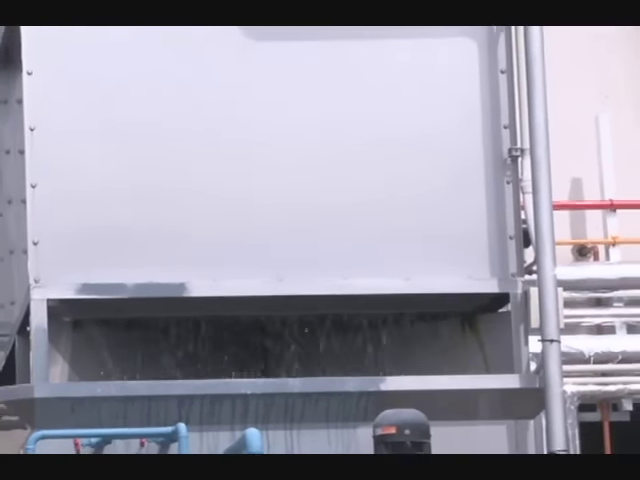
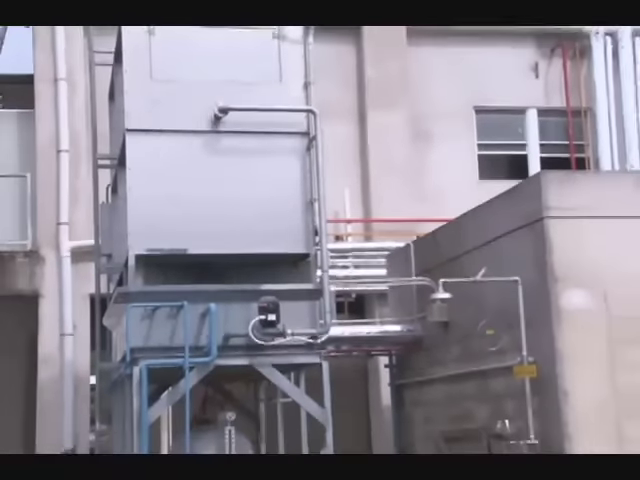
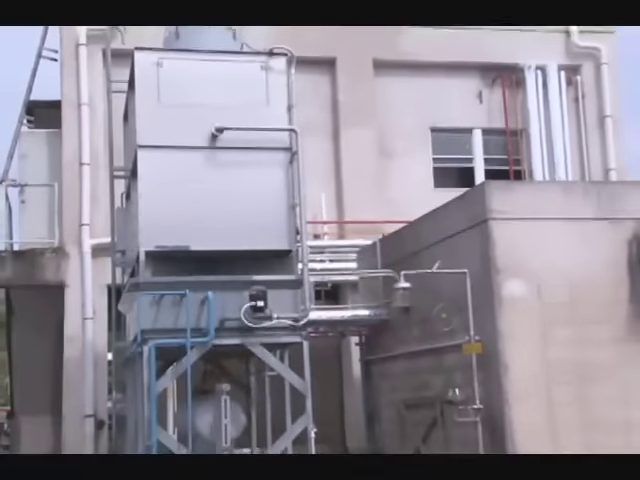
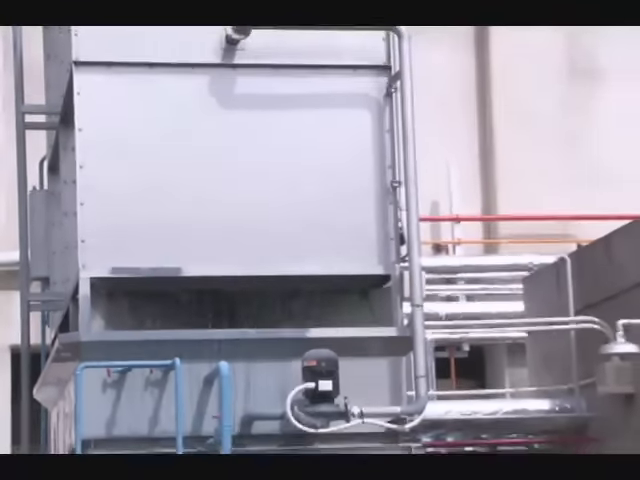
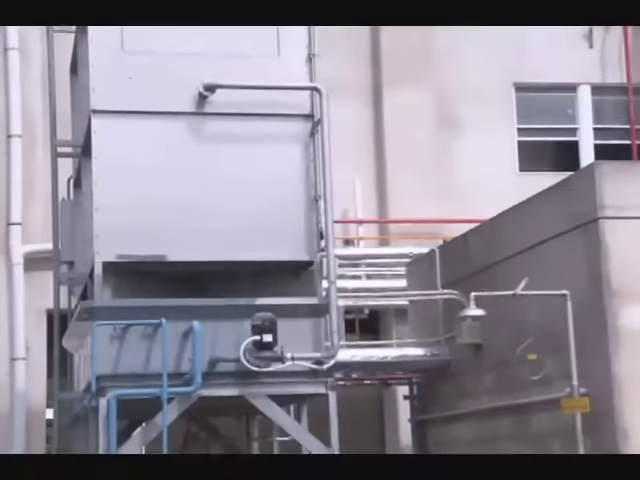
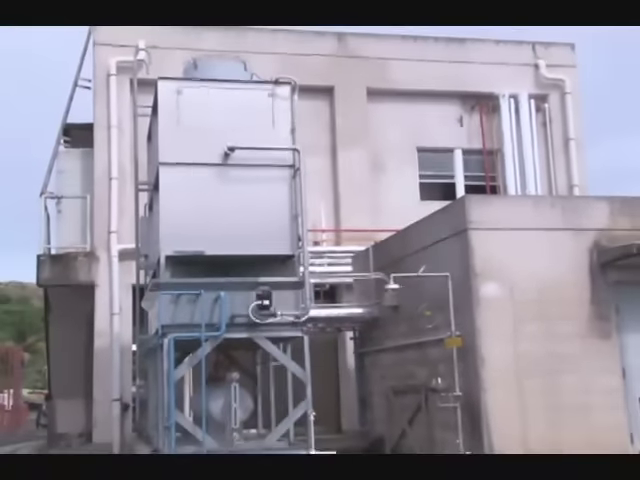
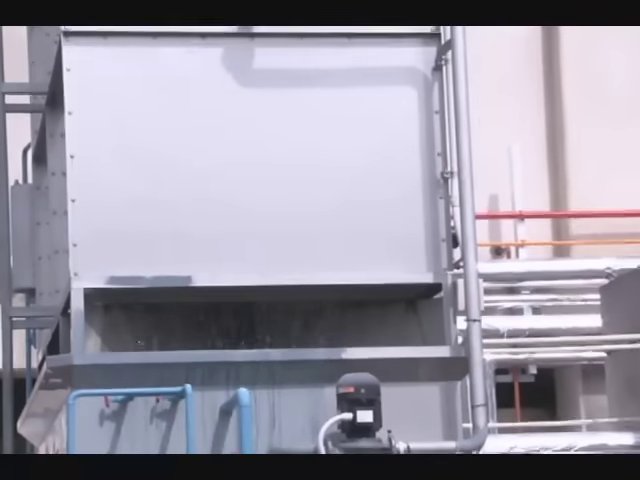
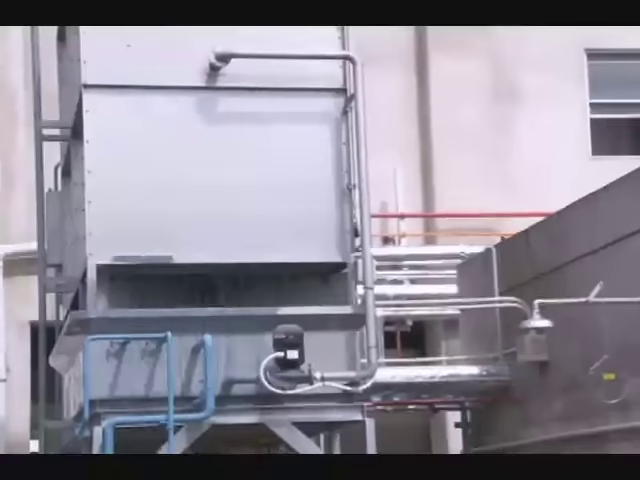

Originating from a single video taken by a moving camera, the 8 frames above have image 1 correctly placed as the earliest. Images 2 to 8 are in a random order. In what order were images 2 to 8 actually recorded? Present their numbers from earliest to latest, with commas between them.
7, 4, 8, 5, 2, 3, 6
